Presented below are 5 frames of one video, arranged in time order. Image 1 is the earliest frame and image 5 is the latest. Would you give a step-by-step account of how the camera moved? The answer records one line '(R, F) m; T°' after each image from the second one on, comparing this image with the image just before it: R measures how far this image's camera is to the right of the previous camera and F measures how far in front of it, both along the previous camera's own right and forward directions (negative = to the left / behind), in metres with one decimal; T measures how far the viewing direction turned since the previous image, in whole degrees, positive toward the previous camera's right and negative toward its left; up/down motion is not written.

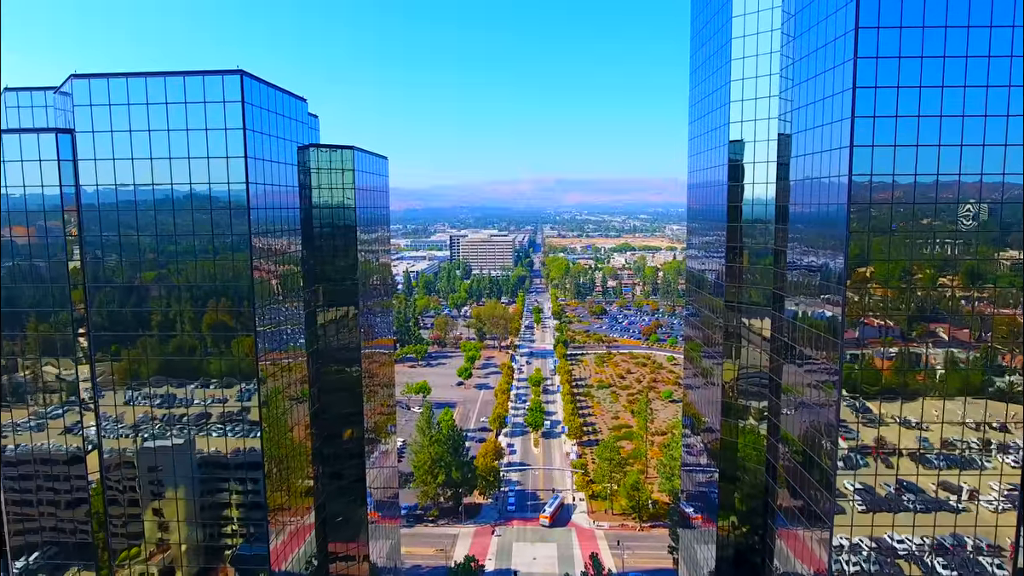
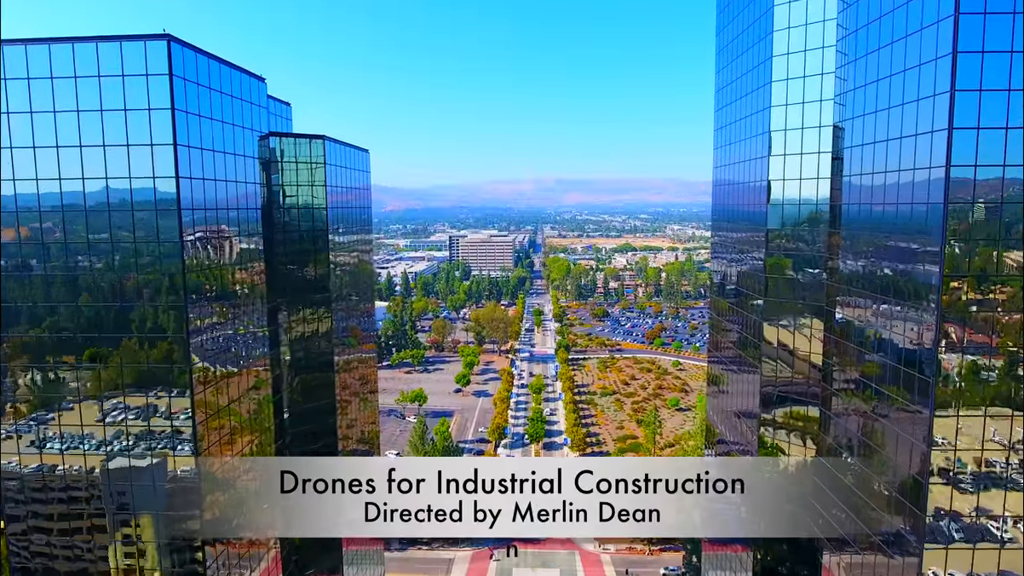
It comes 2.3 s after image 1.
(0.0, +1.1) m; 0°
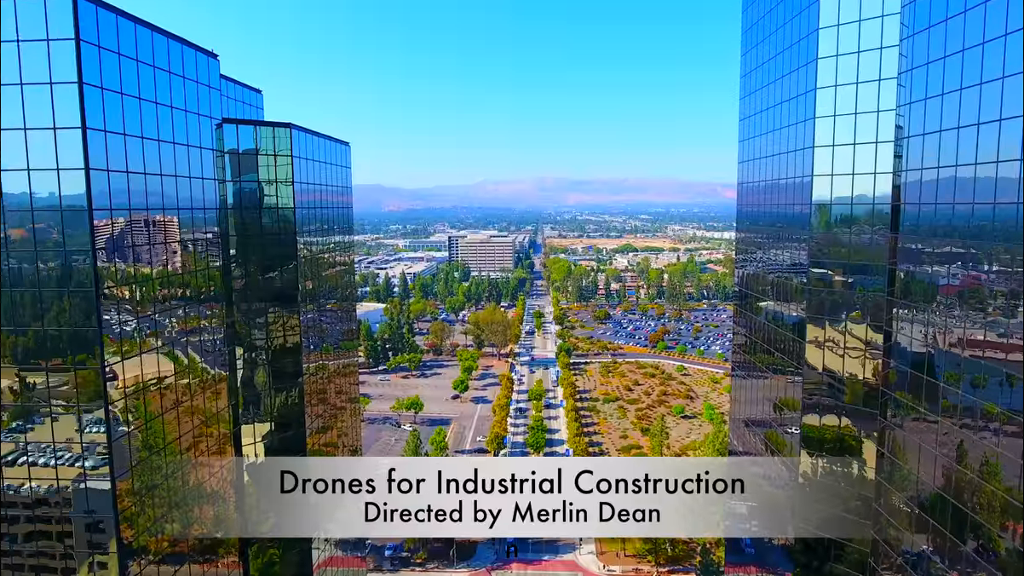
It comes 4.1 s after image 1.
(0.0, +0.9) m; 0°
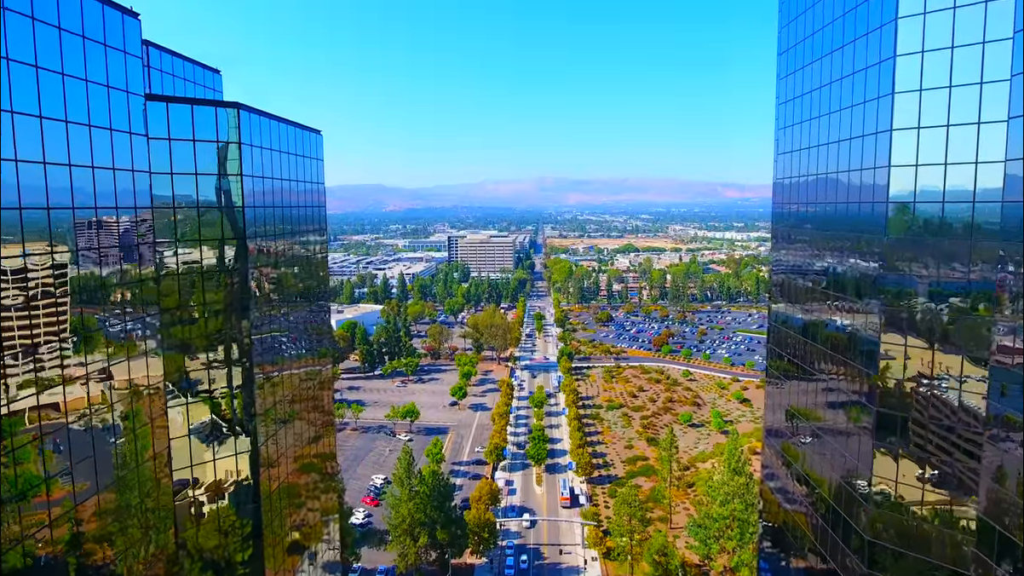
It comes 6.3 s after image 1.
(0.0, +1.0) m; 0°
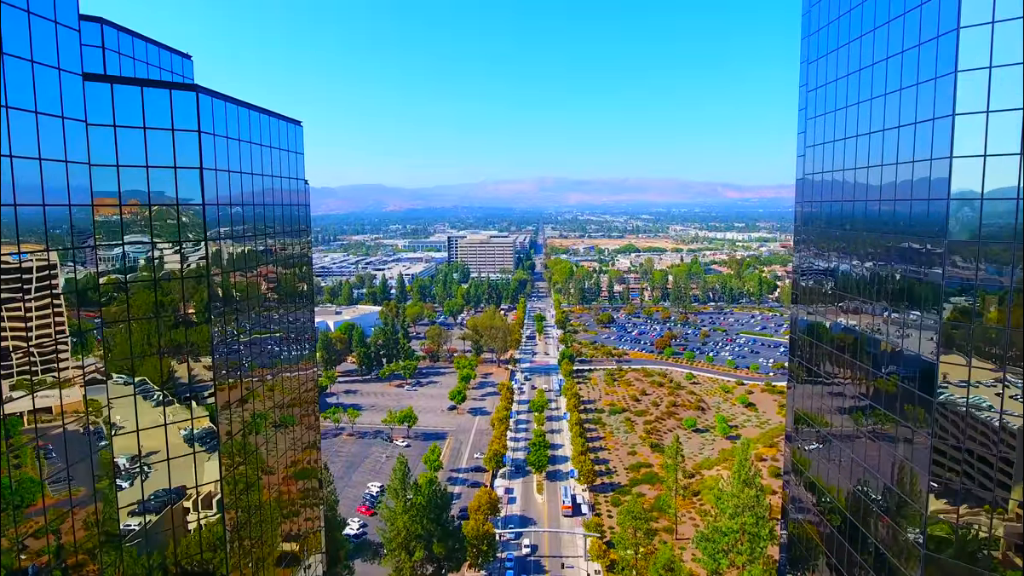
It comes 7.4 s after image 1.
(0.0, +0.6) m; 0°
